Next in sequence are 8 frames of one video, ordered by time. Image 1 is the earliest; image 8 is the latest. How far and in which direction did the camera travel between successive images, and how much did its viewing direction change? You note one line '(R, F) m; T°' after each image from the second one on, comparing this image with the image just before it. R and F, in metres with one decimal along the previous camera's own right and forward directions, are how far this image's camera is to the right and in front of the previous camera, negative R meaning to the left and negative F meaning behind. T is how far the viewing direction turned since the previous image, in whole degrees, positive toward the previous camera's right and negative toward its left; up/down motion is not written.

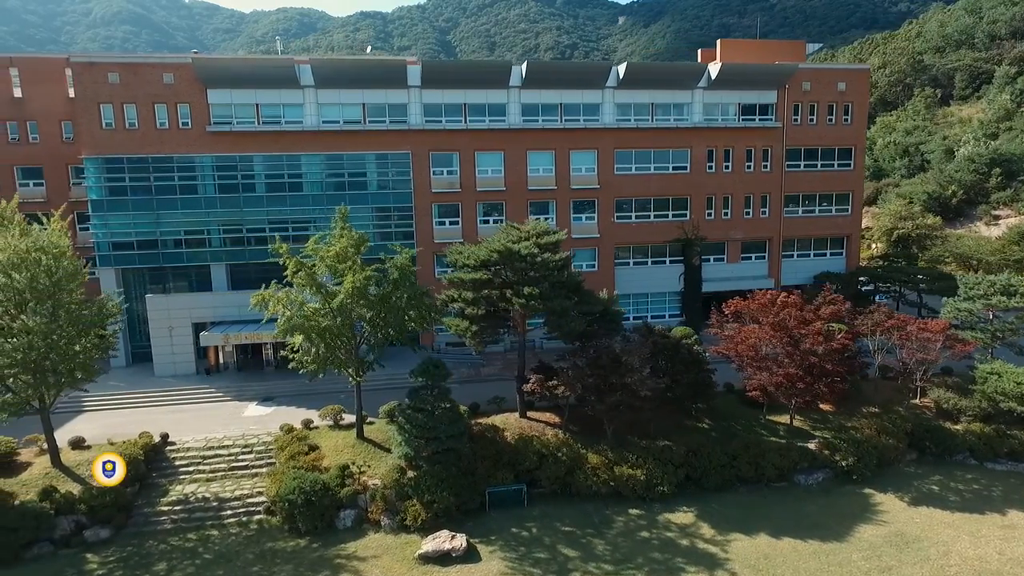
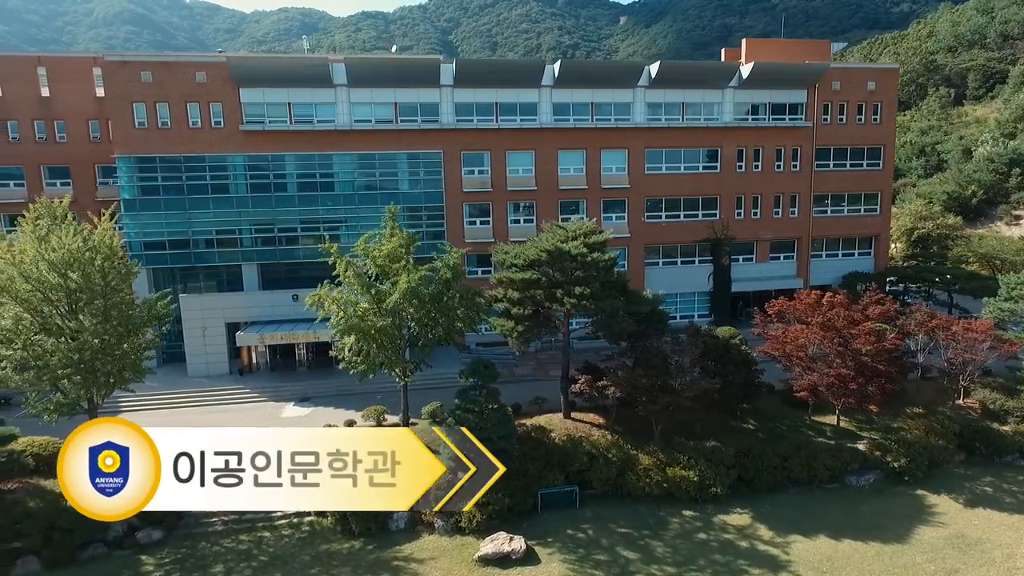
(-1.0, +0.1) m; 0°
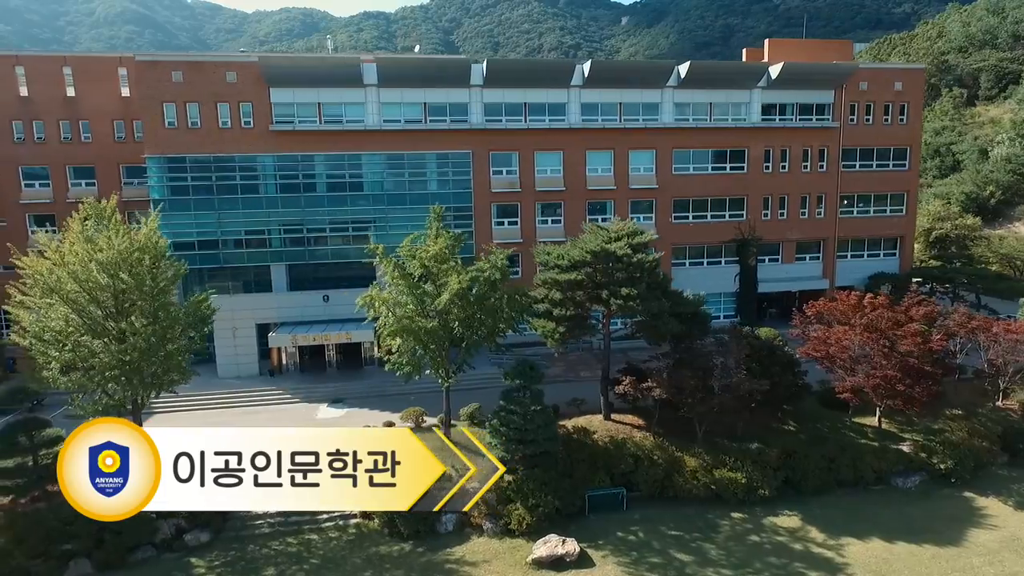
(-0.9, +0.1) m; 0°
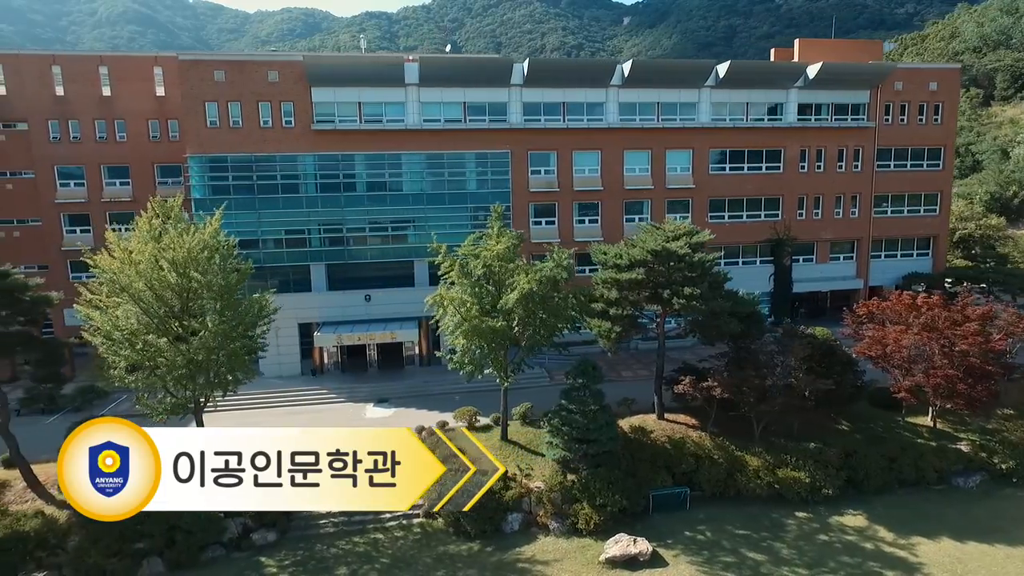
(-1.2, 0.0) m; 0°
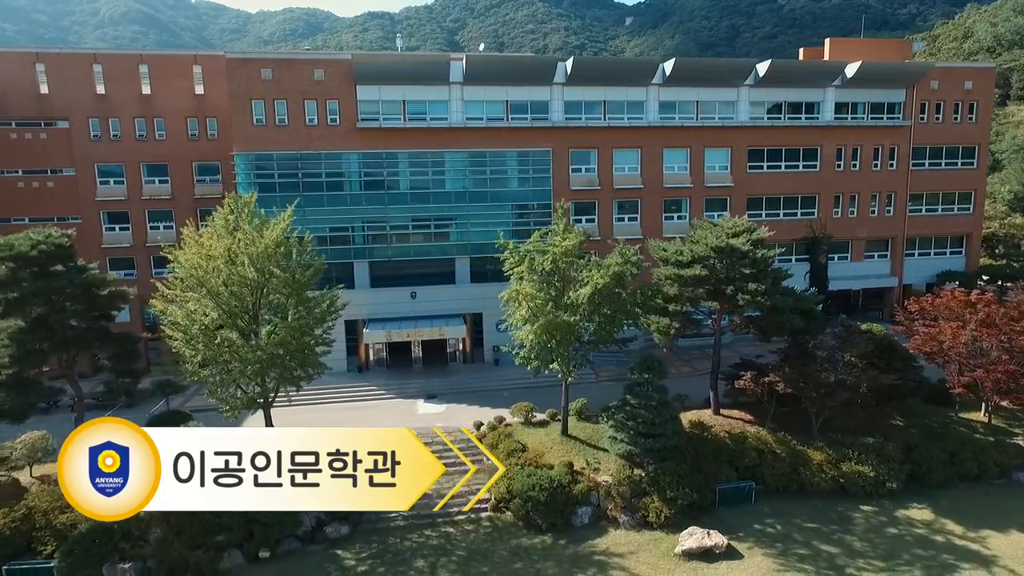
(-1.3, -0.1) m; 0°
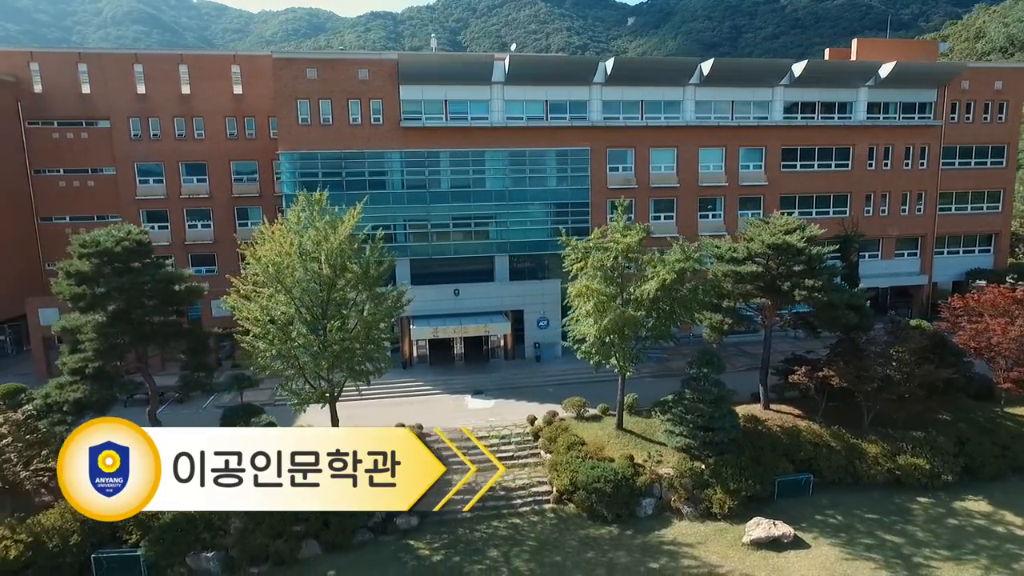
(-1.2, -0.3) m; 0°
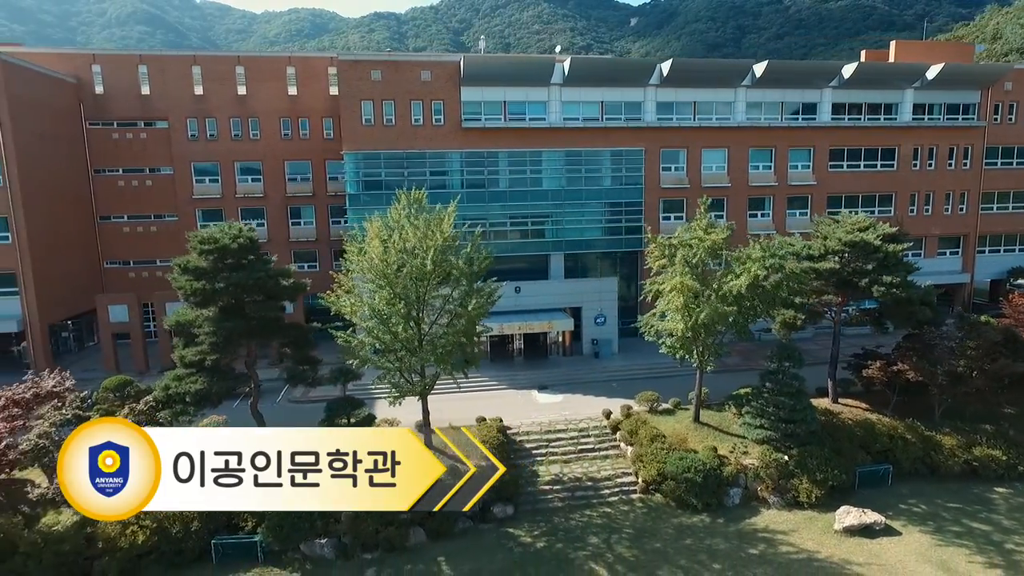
(-1.8, -0.5) m; 0°
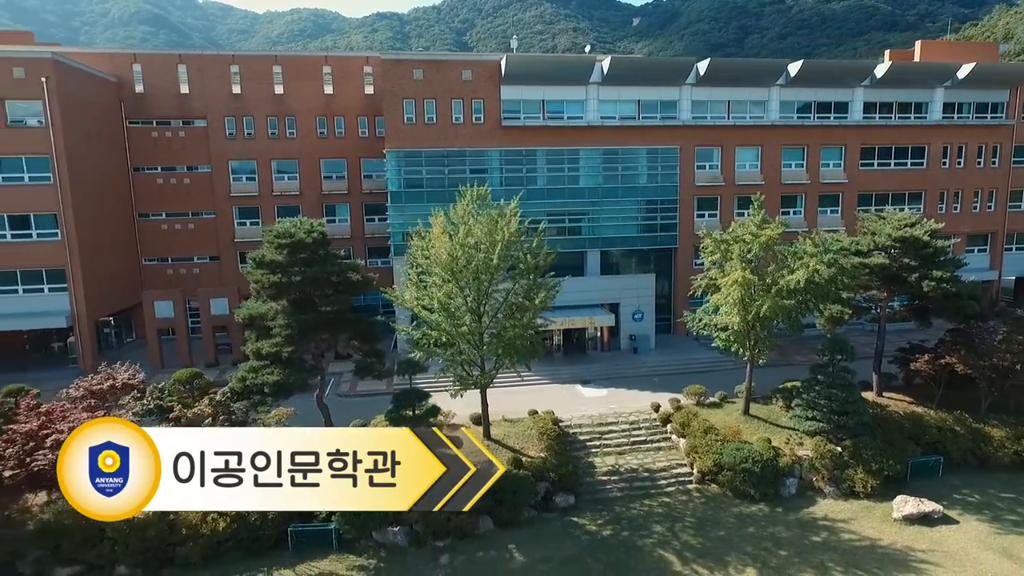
(-1.2, -0.3) m; 0°
